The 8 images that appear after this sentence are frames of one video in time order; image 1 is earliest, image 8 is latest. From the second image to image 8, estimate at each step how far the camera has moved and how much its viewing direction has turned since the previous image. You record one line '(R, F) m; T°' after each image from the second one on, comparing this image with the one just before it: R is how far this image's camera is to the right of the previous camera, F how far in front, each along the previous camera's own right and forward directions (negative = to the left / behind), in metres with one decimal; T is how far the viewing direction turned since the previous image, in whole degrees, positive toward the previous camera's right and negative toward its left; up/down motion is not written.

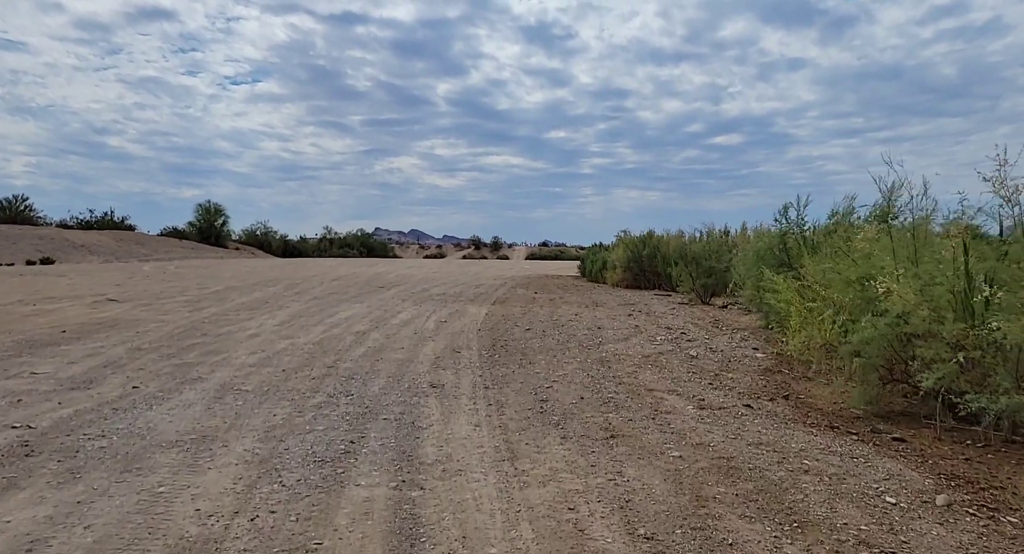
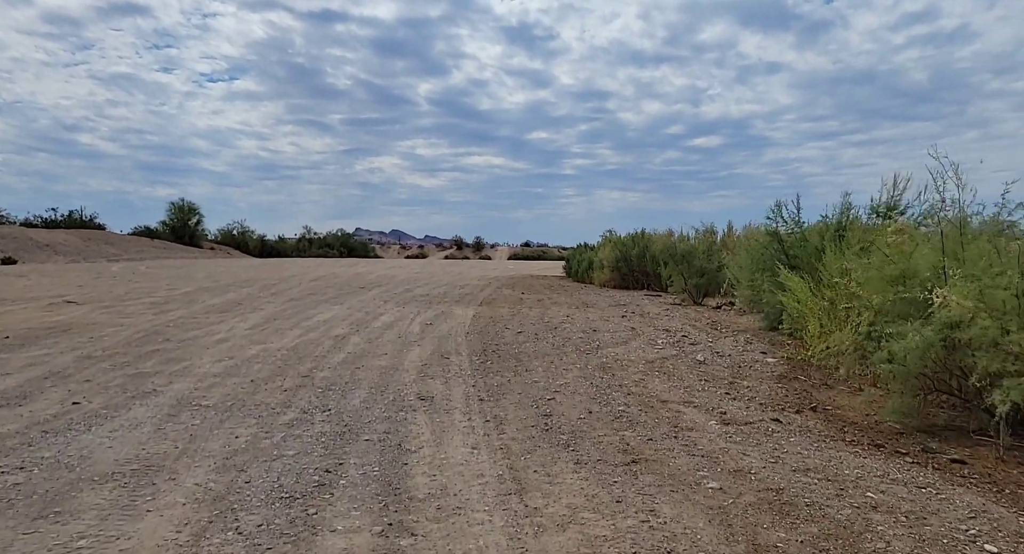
(-0.1, +0.7) m; +2°
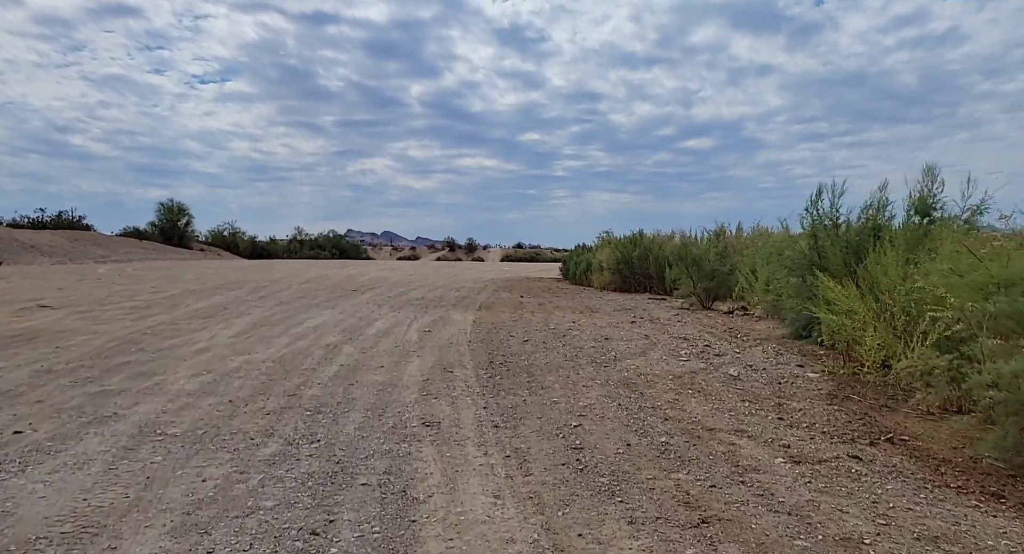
(-0.2, +0.8) m; +1°
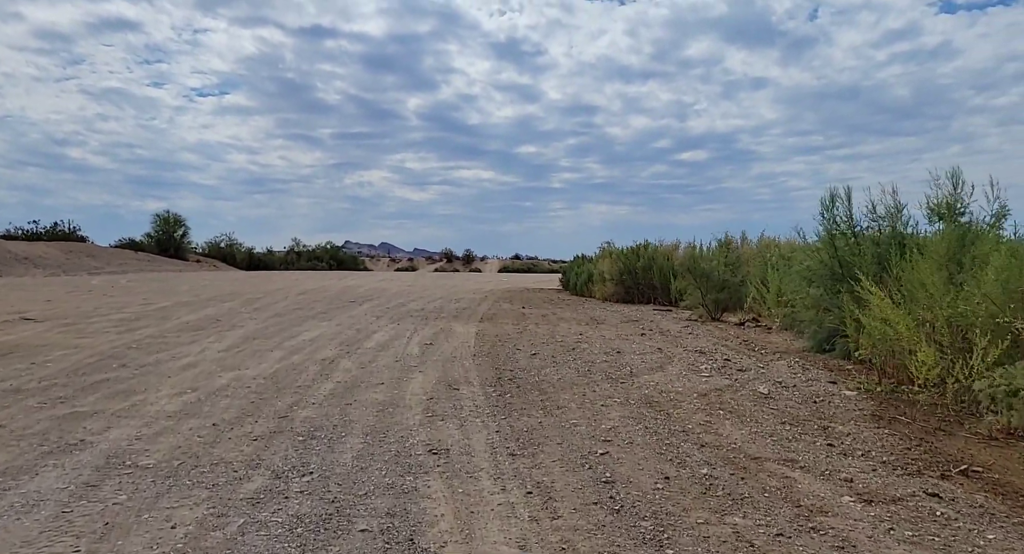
(-0.1, +0.5) m; 0°
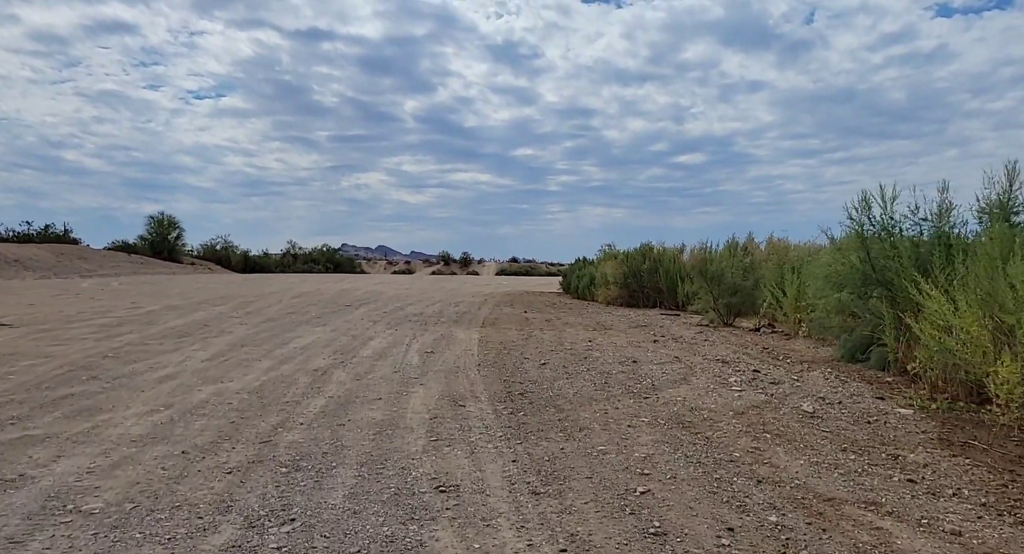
(-0.2, +0.7) m; 0°
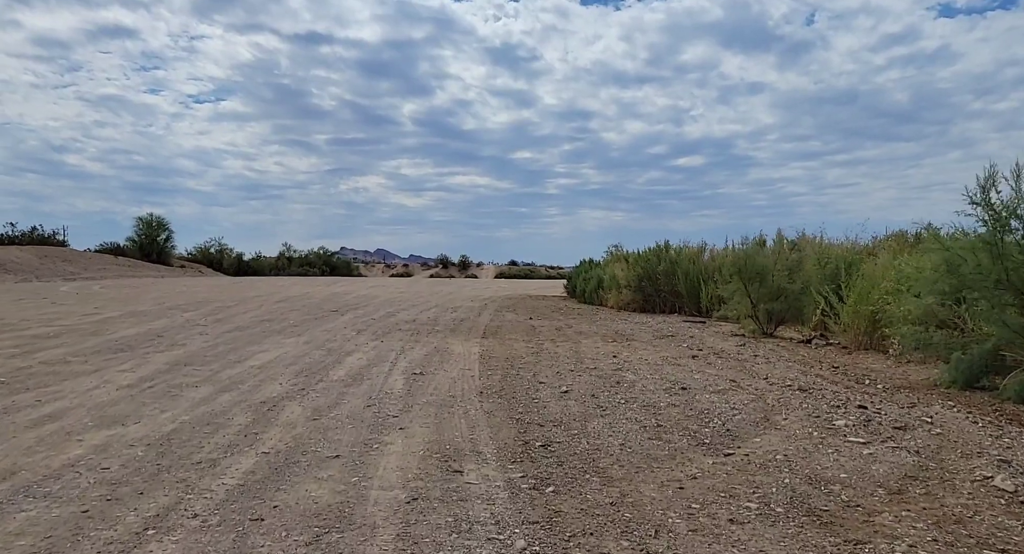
(-0.2, +2.1) m; 0°
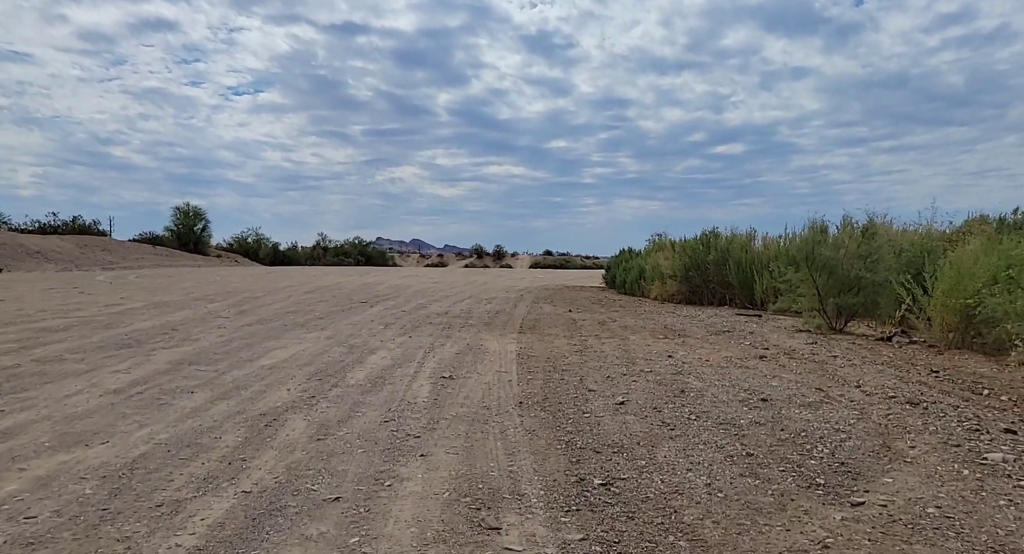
(-0.1, +1.1) m; -3°
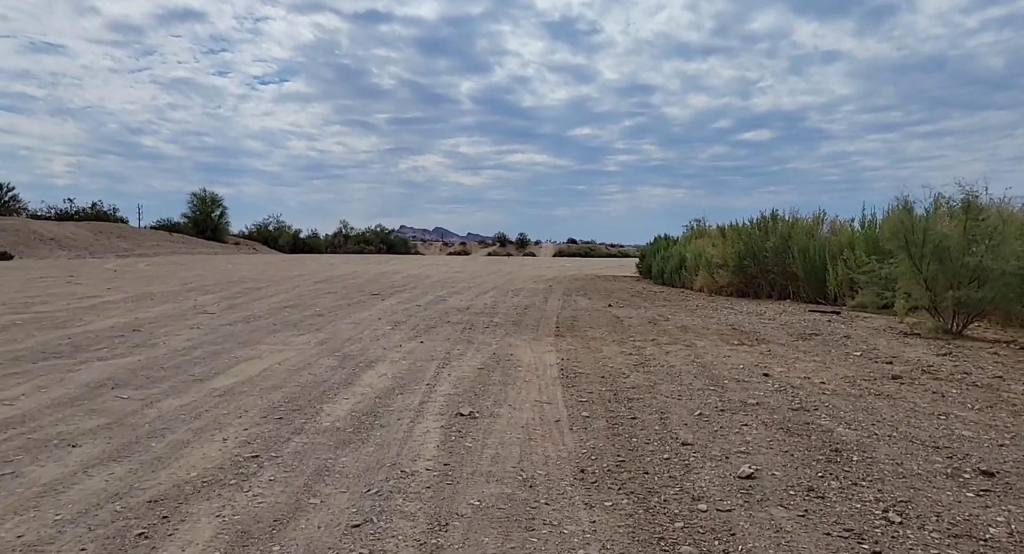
(-0.2, +2.3) m; -2°
